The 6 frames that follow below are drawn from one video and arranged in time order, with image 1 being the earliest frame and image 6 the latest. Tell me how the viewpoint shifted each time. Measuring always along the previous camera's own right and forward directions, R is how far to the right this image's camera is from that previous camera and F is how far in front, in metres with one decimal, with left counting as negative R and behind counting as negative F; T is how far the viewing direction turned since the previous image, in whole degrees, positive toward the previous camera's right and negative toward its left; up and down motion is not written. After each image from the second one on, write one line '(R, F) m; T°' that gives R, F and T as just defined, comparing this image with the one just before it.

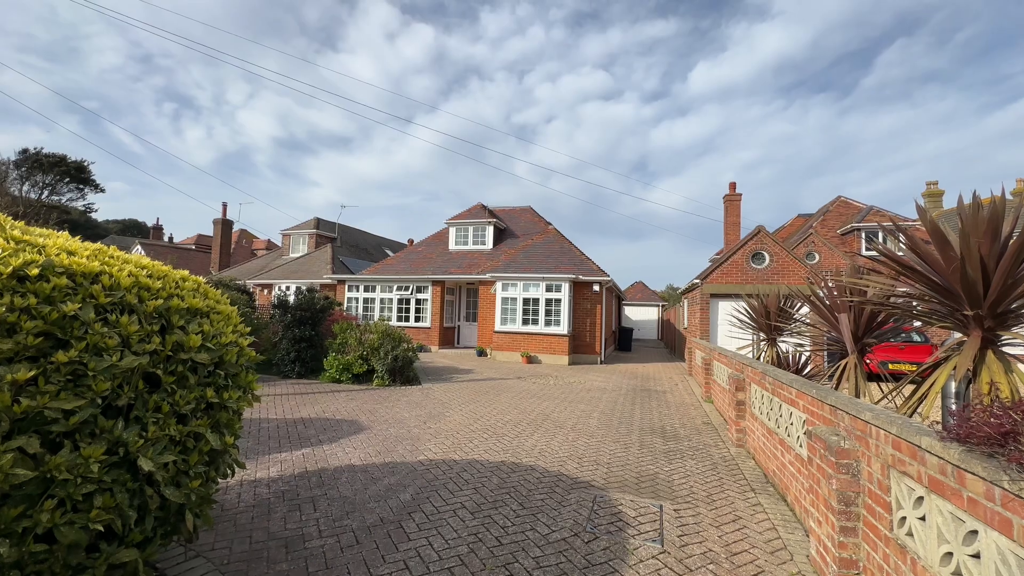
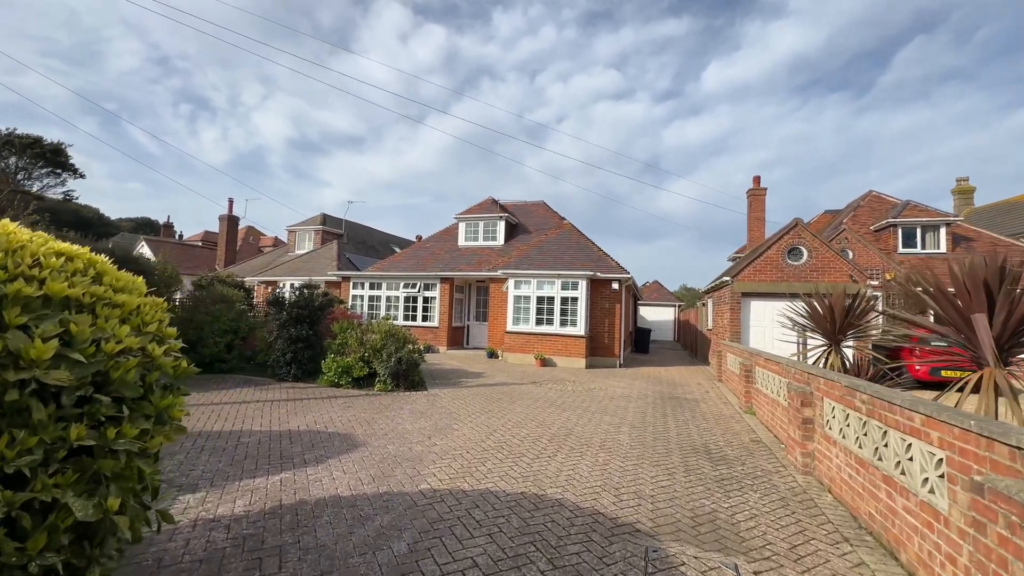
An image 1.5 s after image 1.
(-0.1, +1.0) m; -1°
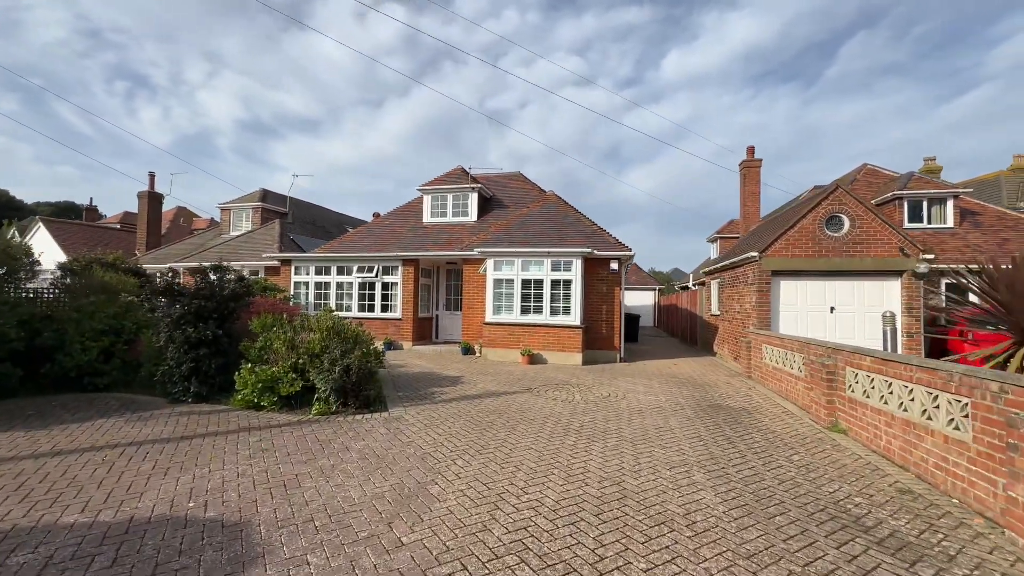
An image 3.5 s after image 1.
(-0.5, +2.8) m; +5°
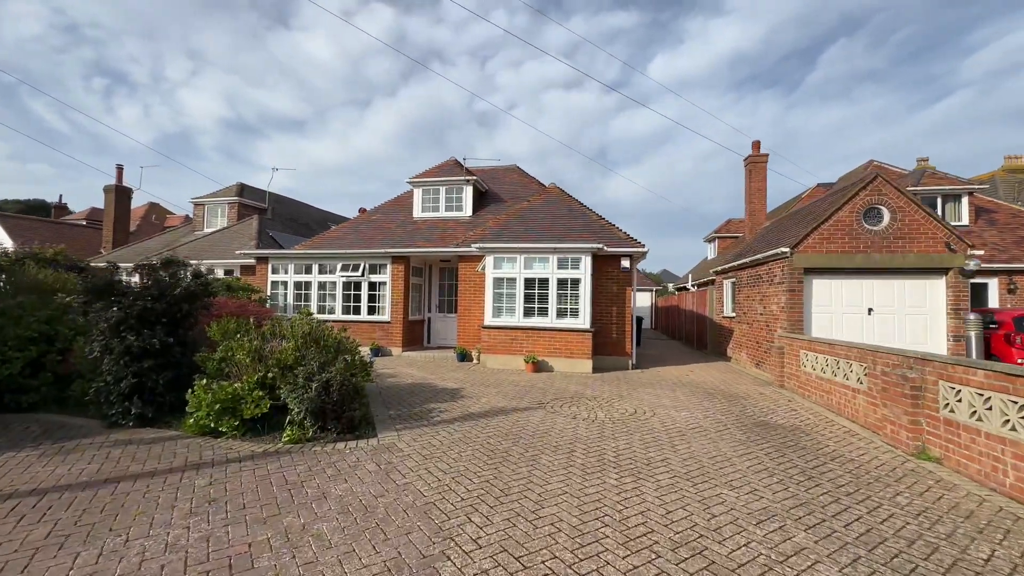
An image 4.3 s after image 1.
(-0.4, +1.3) m; +2°
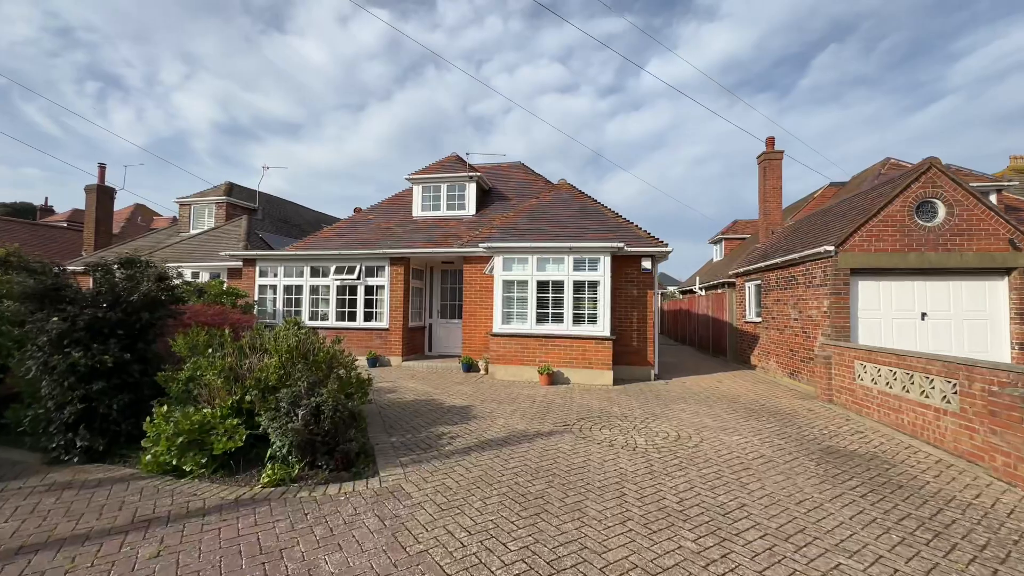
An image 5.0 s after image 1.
(-0.4, +1.1) m; +1°
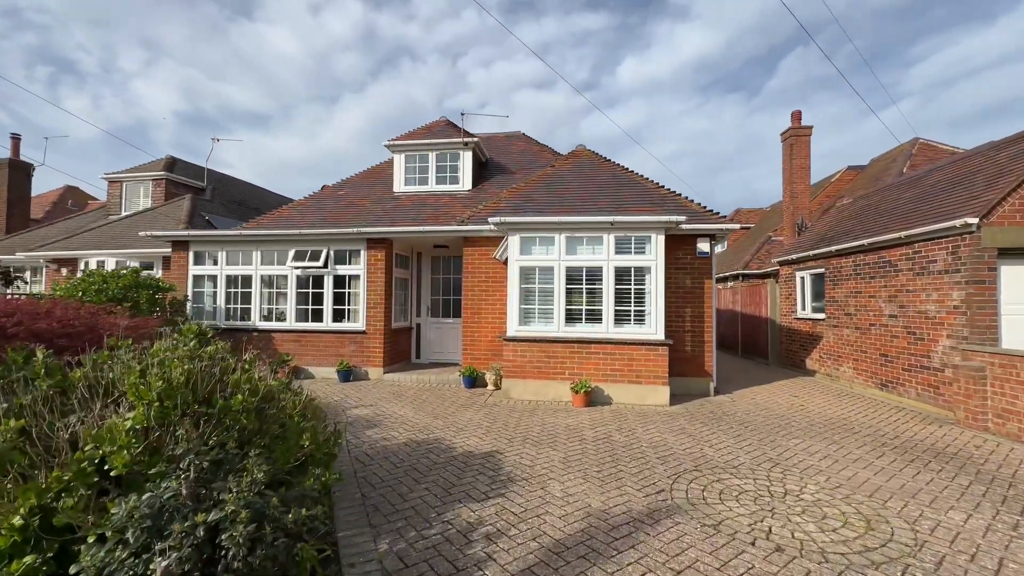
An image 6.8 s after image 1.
(-0.8, +2.8) m; +3°
